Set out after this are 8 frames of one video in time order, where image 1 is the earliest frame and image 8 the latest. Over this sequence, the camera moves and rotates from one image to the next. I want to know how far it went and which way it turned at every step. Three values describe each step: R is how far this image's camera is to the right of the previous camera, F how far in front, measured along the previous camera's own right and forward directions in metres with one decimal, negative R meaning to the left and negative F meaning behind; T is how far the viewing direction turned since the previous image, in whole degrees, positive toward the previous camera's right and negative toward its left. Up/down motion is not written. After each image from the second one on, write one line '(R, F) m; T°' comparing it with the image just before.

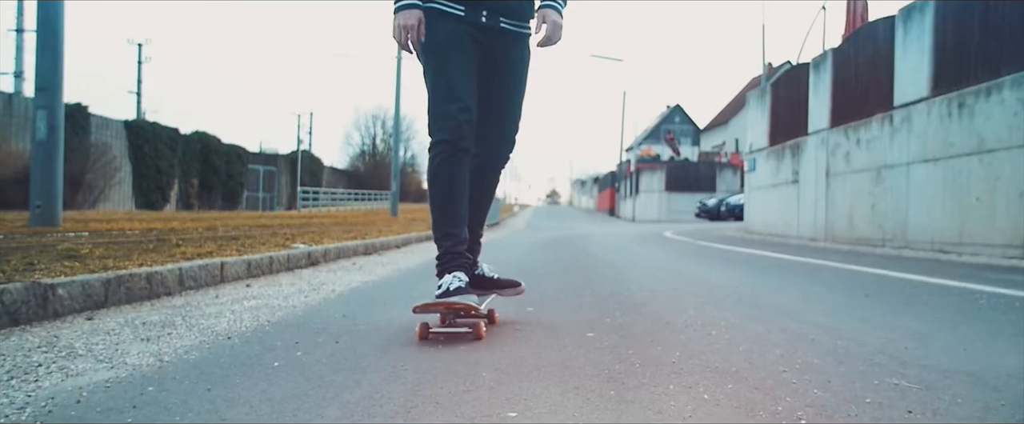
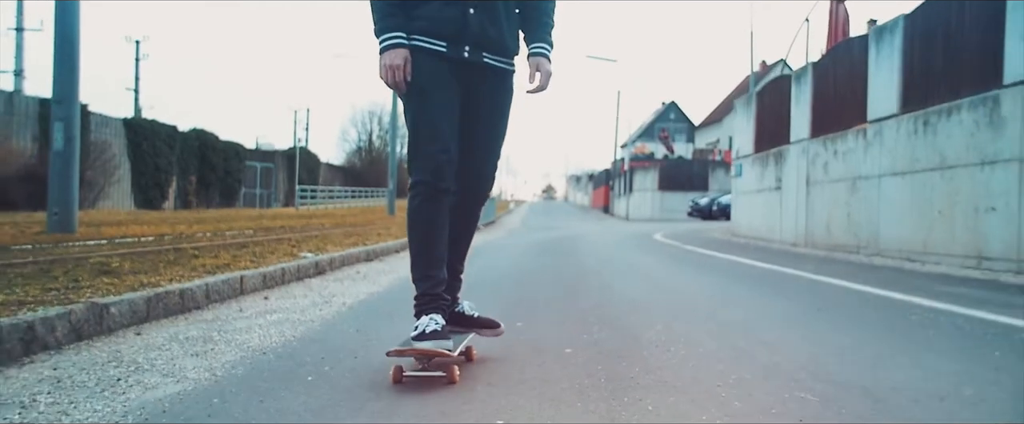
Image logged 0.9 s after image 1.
(0.0, -0.6) m; 0°
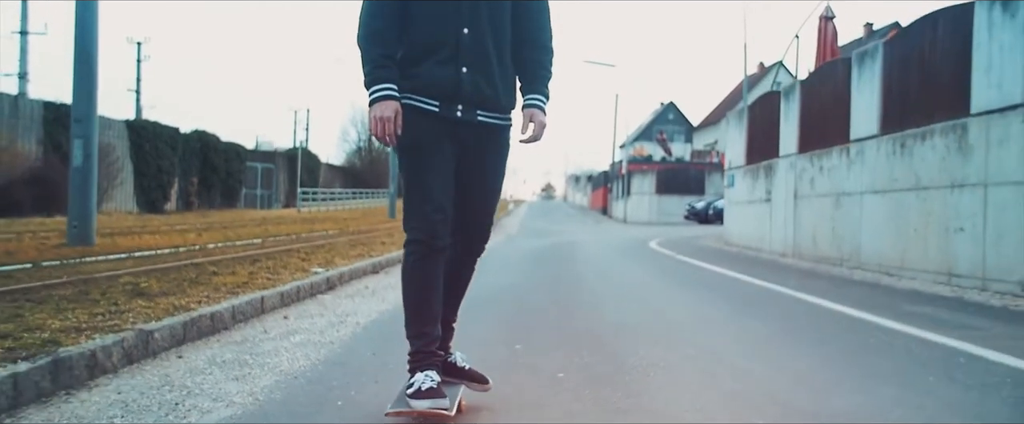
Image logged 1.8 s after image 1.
(0.0, -0.6) m; 0°
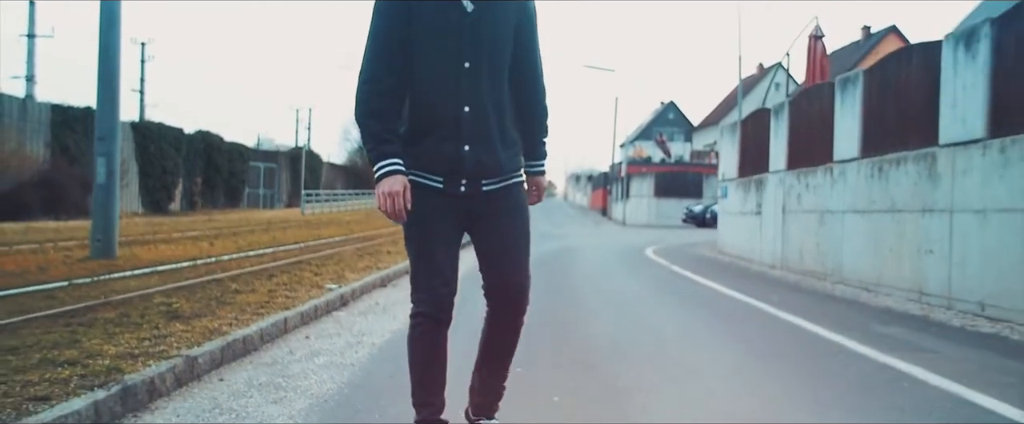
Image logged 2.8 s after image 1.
(0.0, -0.7) m; 0°
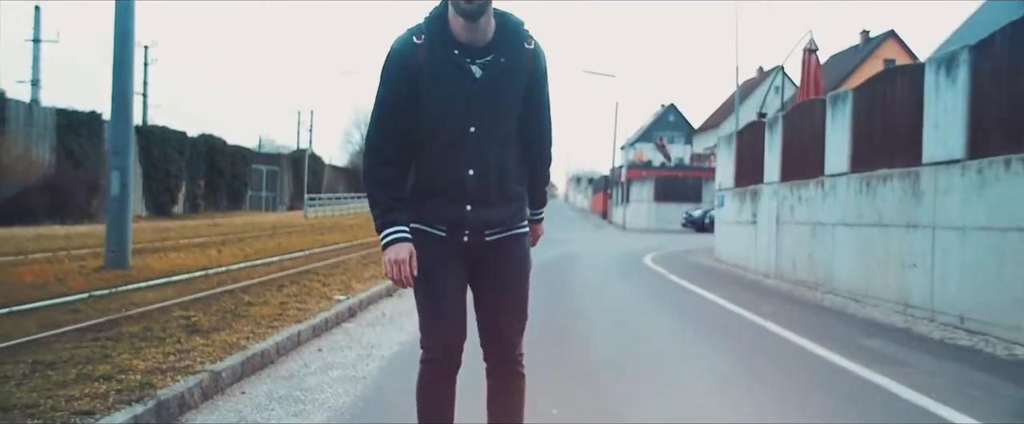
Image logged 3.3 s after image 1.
(0.0, -0.4) m; 0°
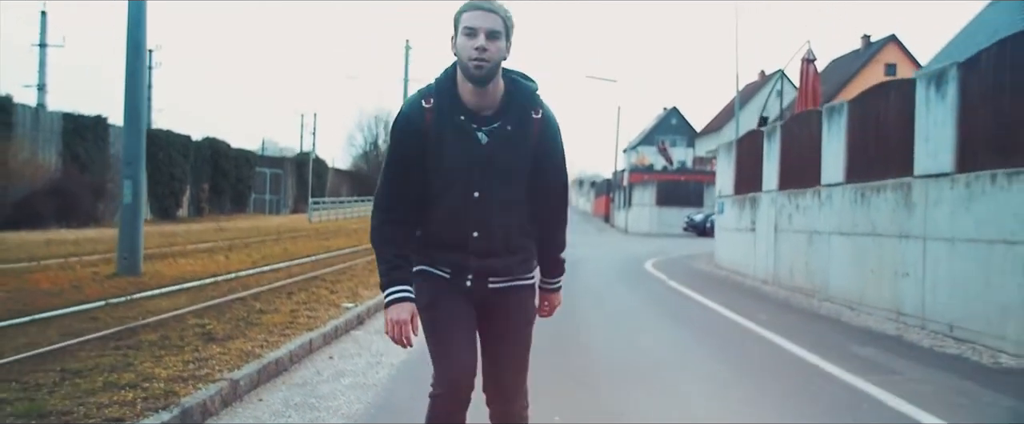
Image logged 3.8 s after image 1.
(0.0, -0.3) m; 0°
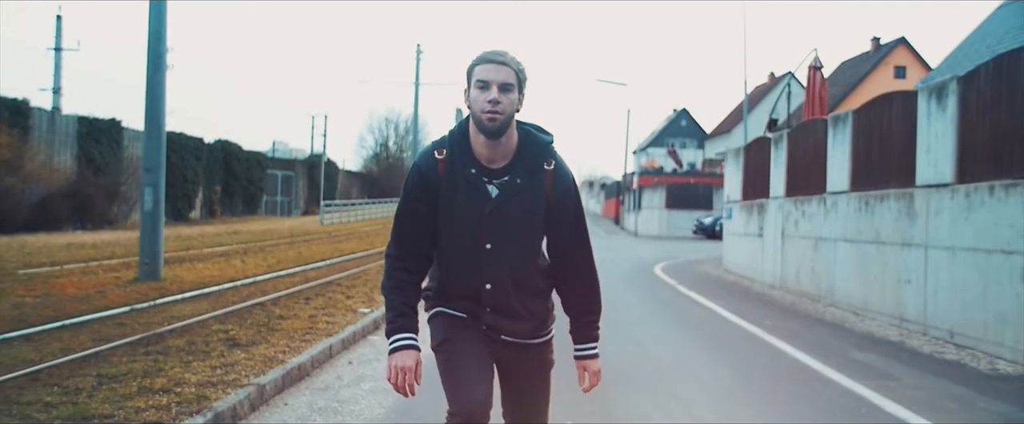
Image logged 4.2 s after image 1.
(0.0, -0.3) m; -1°
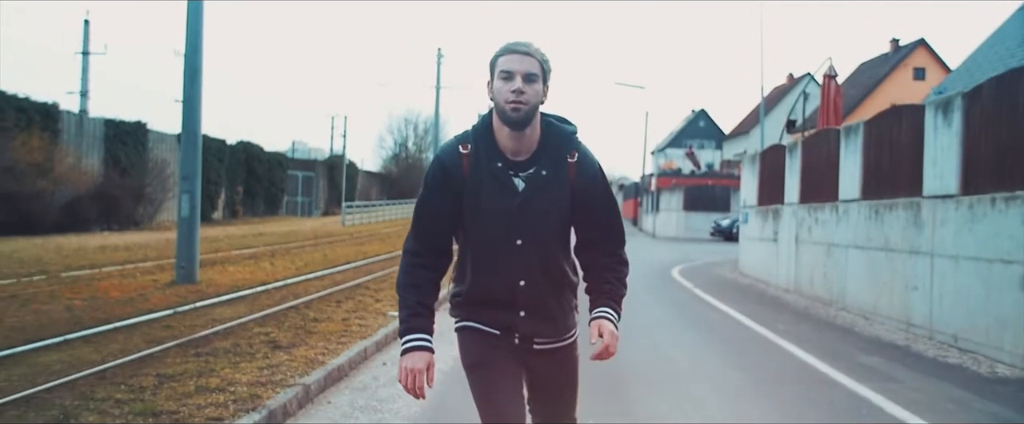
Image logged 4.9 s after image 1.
(-0.1, -0.5) m; -1°
